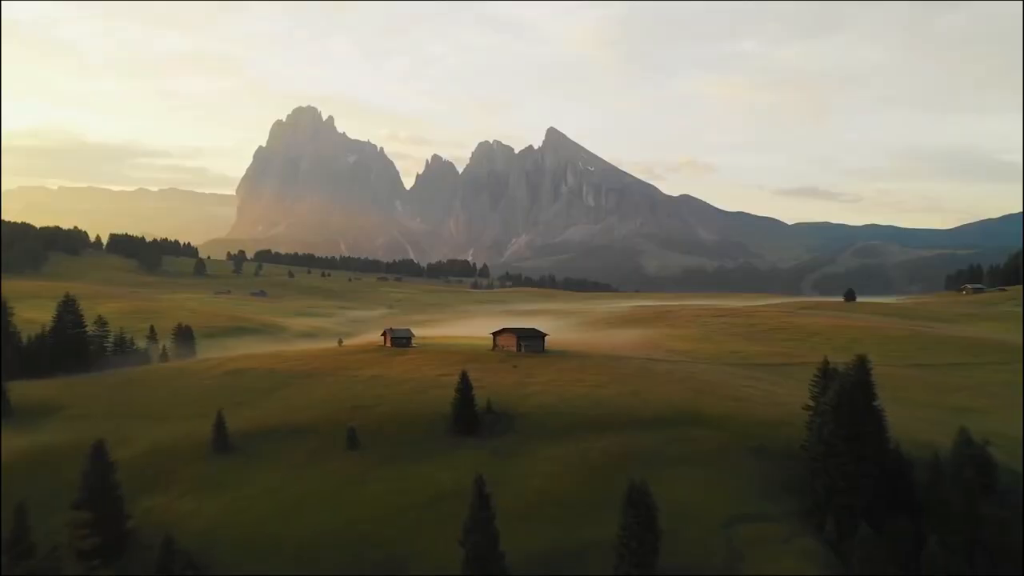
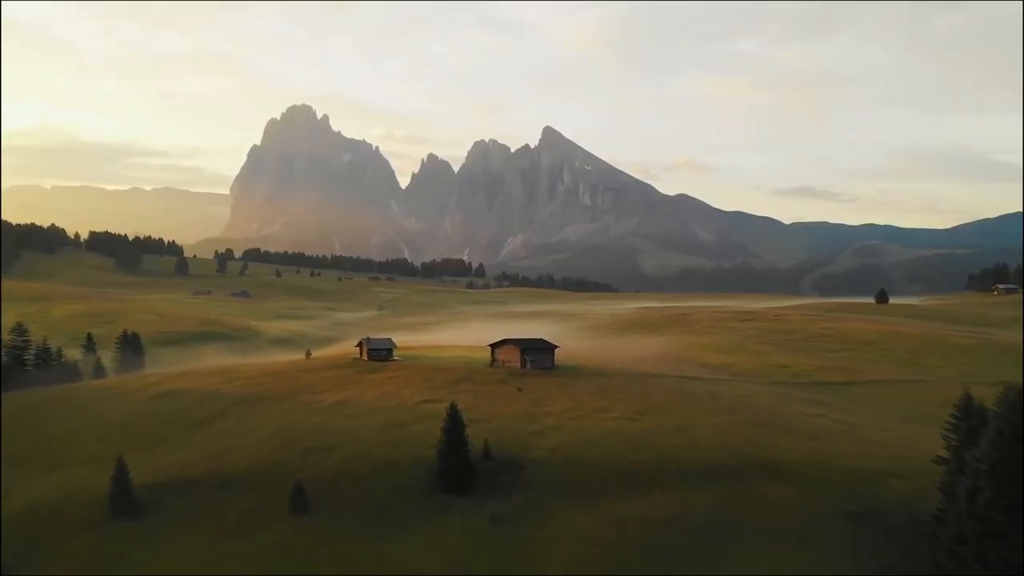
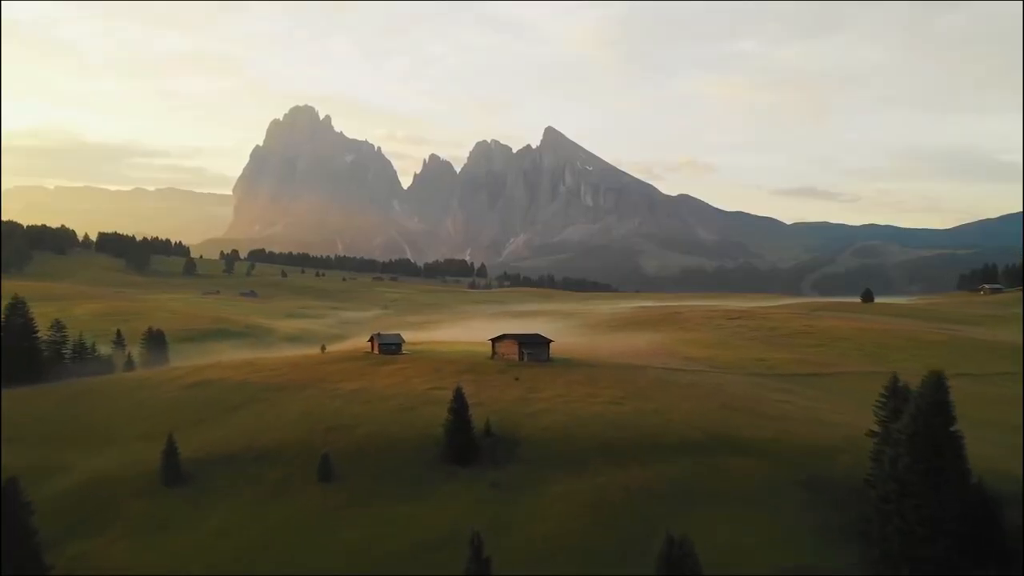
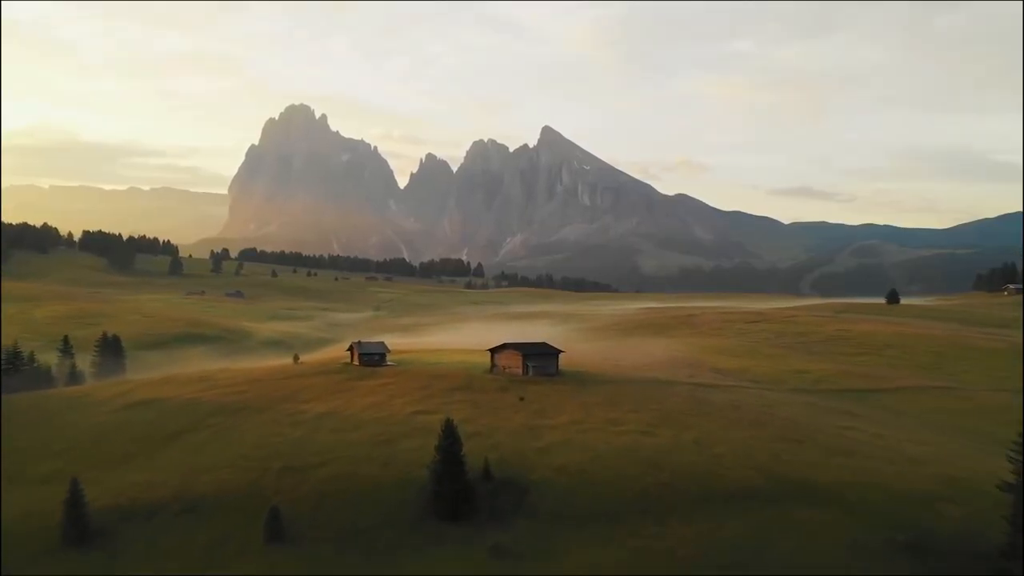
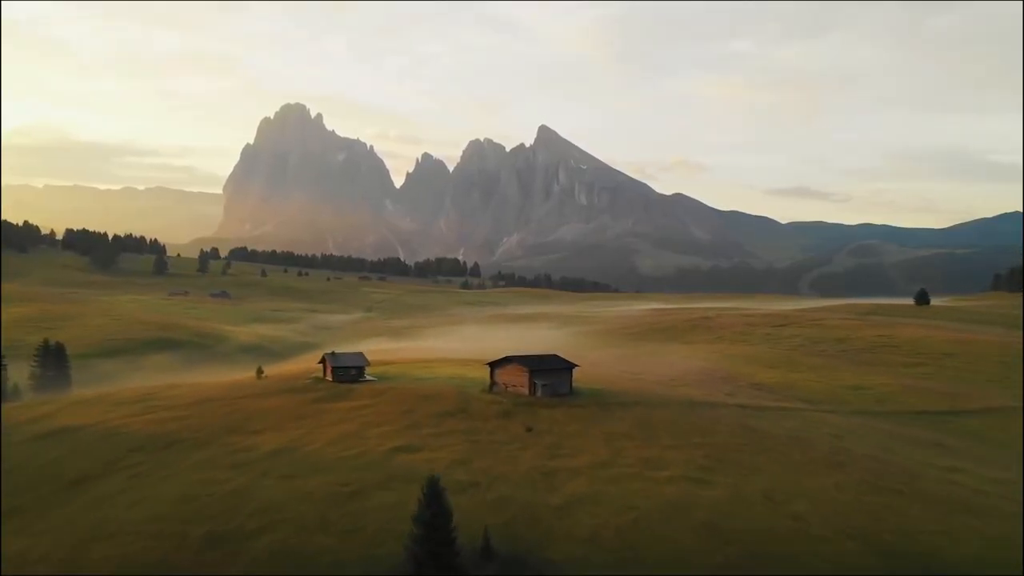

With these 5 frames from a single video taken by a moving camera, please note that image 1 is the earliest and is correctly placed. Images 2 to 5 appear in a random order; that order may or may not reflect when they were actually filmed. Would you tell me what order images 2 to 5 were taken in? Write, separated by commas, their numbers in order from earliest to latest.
3, 2, 4, 5
